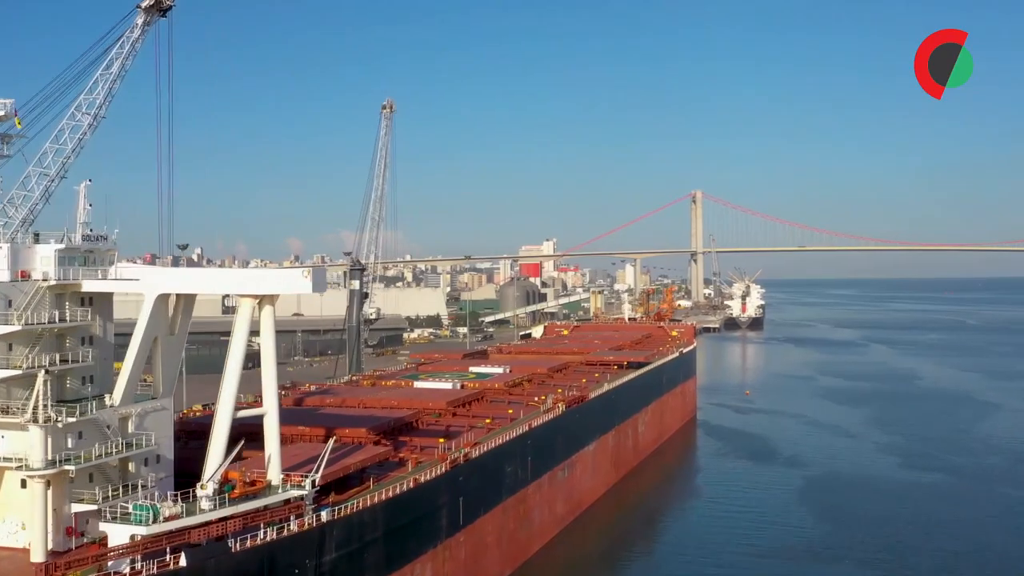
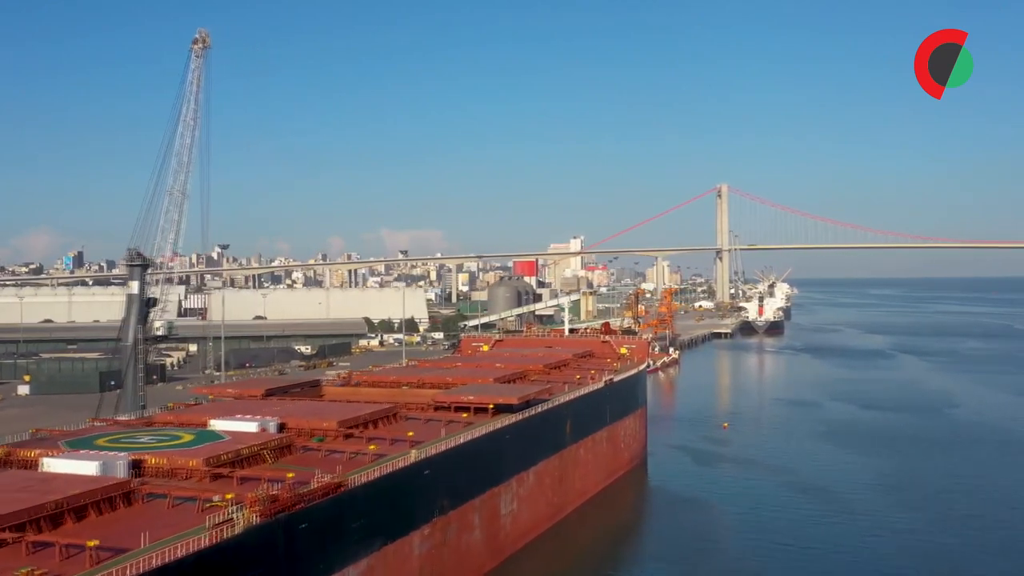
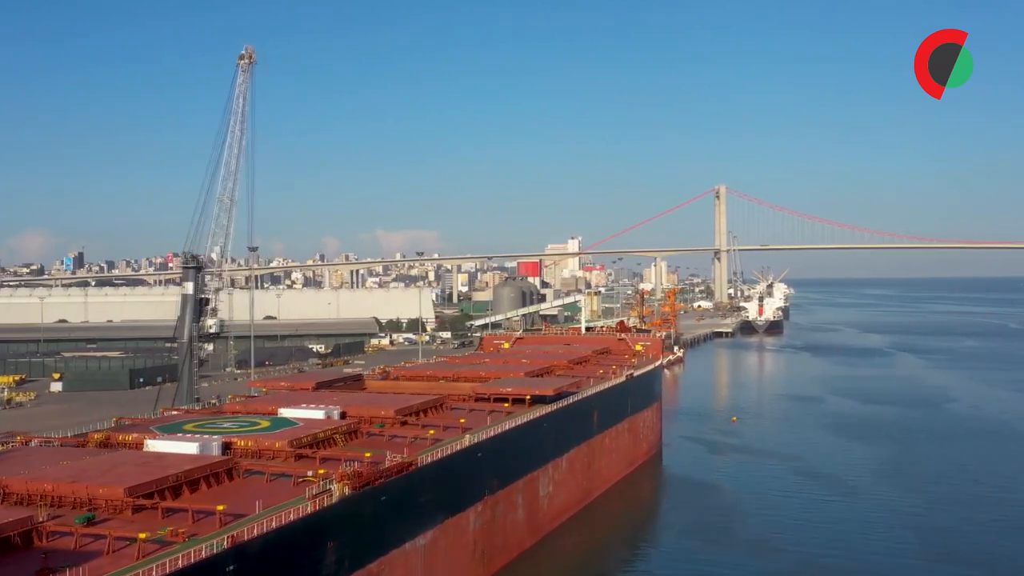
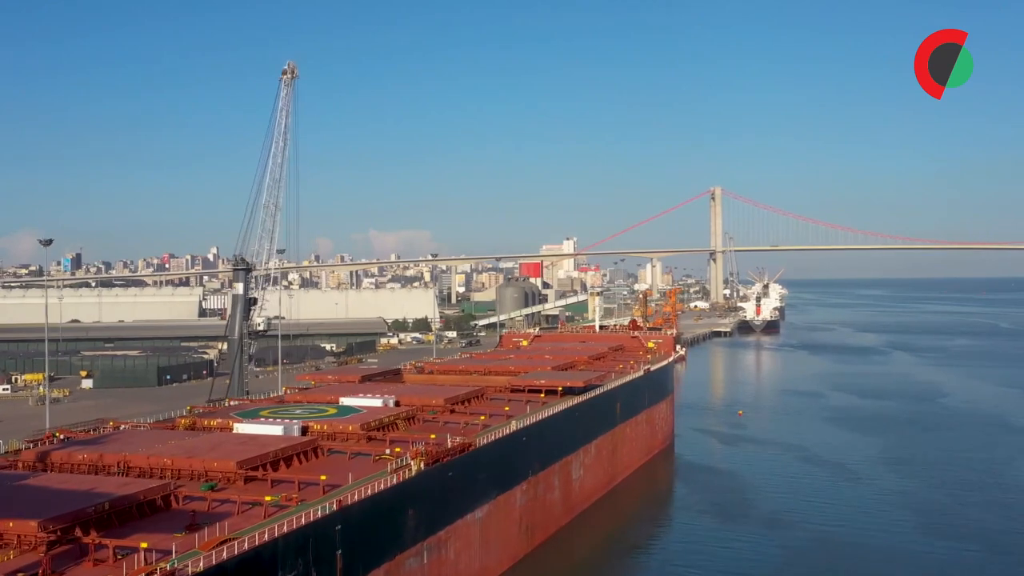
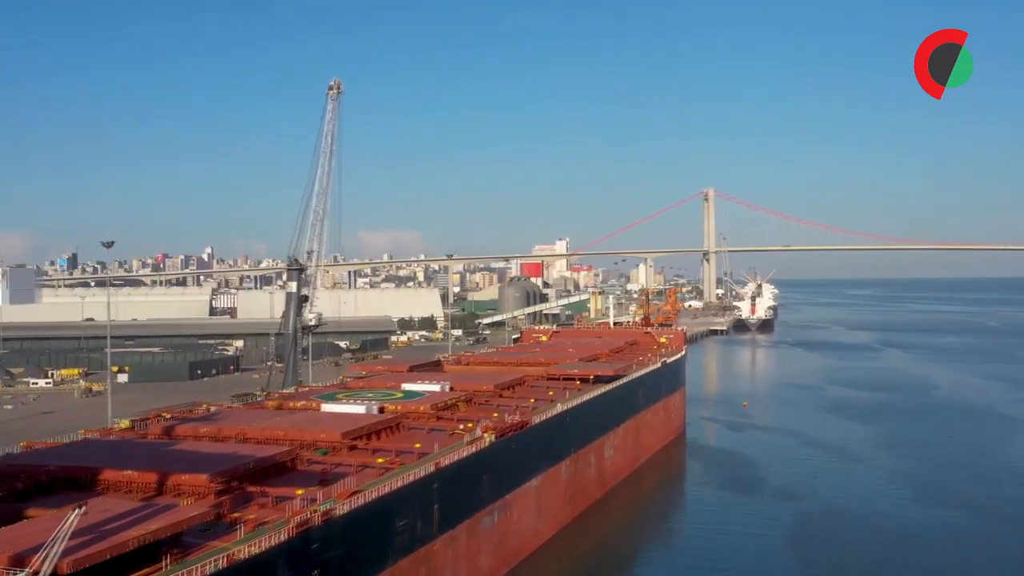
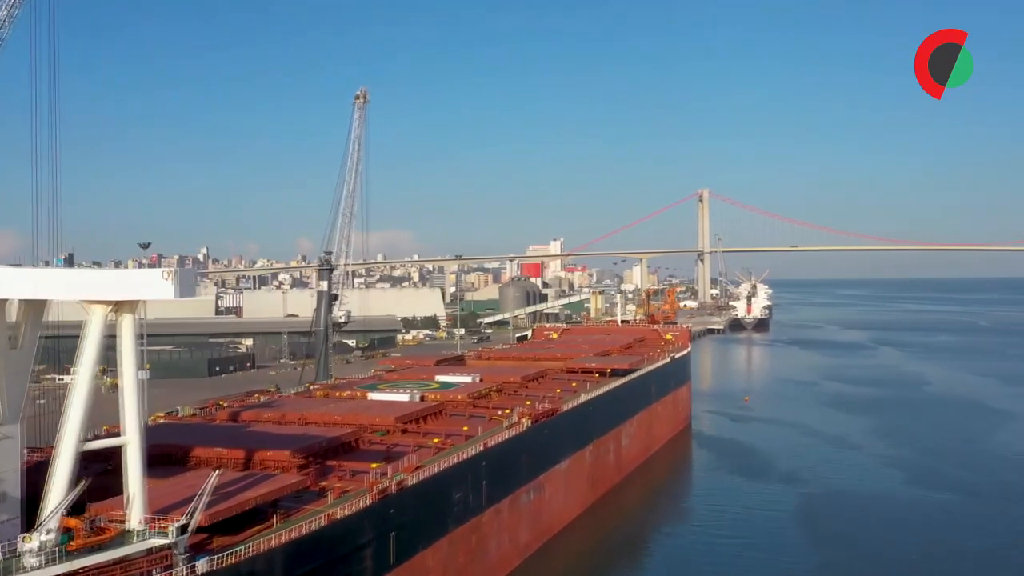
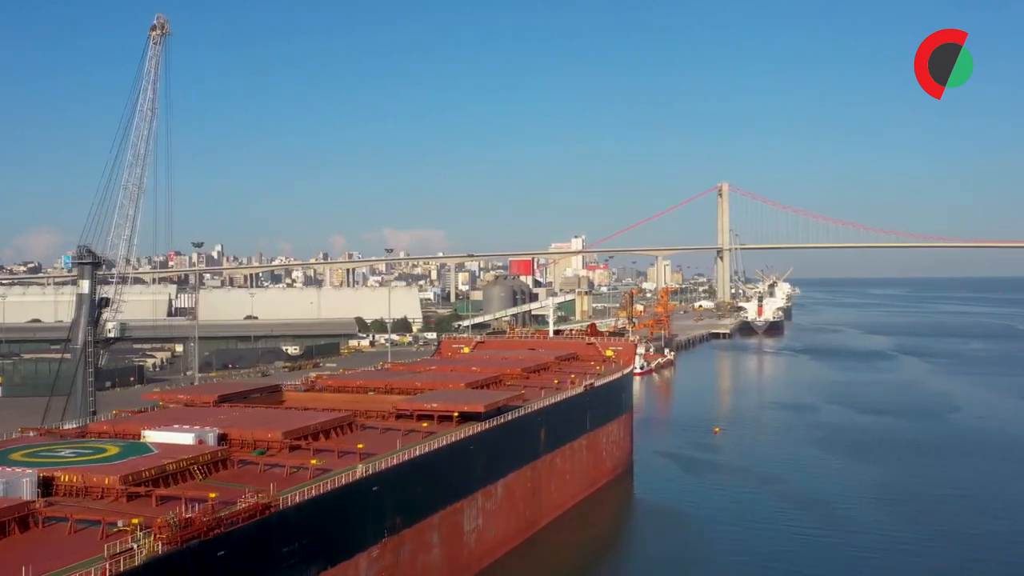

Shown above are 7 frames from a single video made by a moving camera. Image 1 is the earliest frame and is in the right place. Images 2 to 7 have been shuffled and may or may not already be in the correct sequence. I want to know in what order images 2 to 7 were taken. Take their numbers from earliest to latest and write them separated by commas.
6, 5, 4, 3, 2, 7
